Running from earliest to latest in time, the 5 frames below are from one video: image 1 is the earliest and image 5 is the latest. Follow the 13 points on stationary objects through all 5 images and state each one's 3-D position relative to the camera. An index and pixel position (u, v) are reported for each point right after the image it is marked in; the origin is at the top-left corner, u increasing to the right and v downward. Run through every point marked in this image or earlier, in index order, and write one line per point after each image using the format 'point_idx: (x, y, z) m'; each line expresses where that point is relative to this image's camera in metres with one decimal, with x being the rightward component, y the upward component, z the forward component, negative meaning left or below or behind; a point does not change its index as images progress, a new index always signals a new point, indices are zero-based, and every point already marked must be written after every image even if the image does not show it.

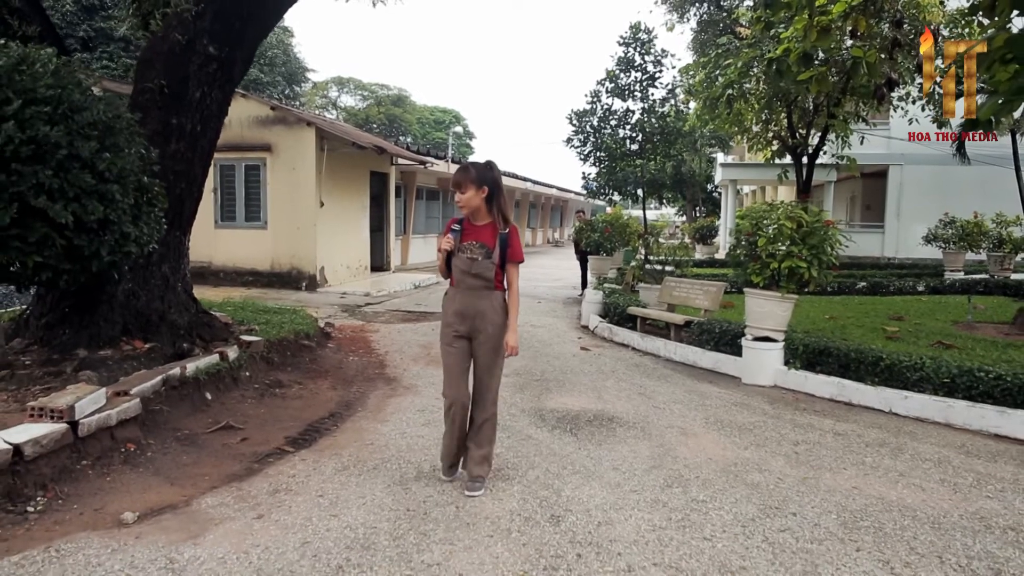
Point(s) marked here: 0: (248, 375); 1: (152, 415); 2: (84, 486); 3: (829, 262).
0: (-2.0, -0.7, +5.8) m
1: (-2.1, -0.8, +4.5) m
2: (-2.1, -1.0, +3.7) m
3: (+2.7, +0.2, +6.5) m
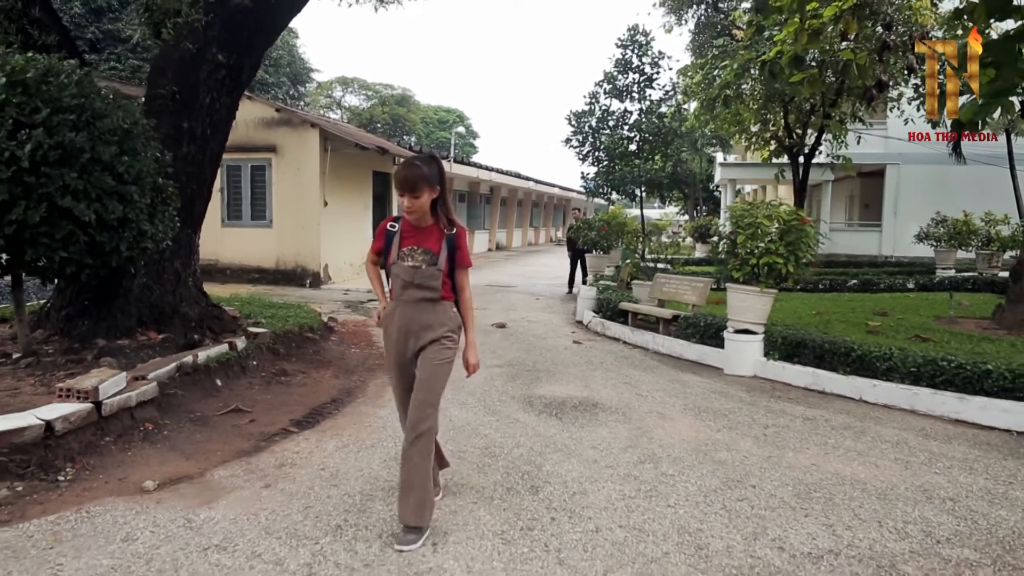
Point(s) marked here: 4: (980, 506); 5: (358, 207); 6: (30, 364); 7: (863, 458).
0: (-2.1, -0.6, +6.1) m
1: (-2.2, -0.7, +4.9) m
2: (-2.2, -0.9, +4.1) m
3: (+2.7, +0.3, +6.8) m
4: (+2.3, -1.1, +3.7) m
5: (-3.1, +1.7, +15.3) m
6: (-3.4, -0.5, +5.2) m
7: (+2.1, -1.0, +4.5) m
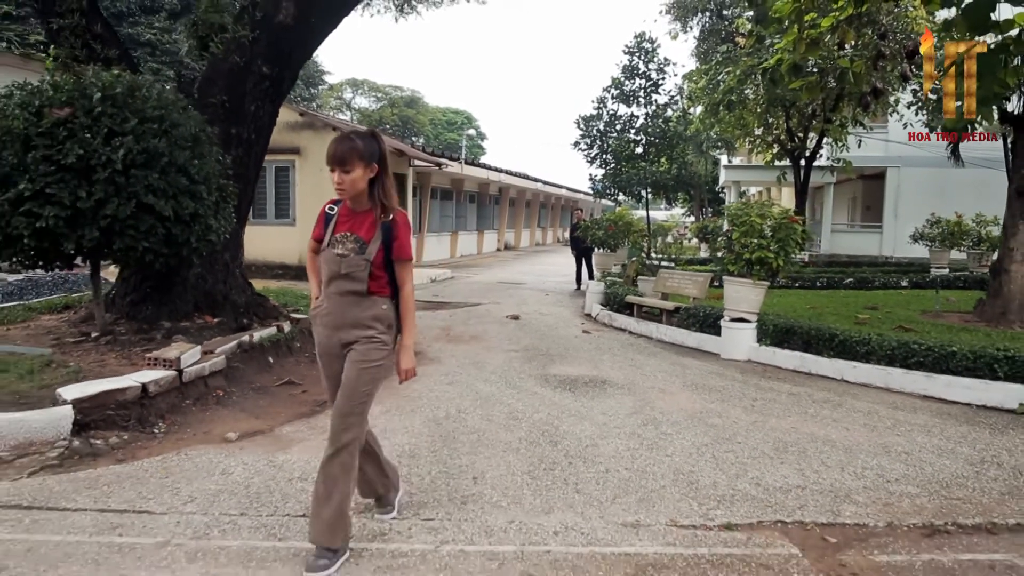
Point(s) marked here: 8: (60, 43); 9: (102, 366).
0: (-1.9, -0.5, +6.8) m
1: (-2.1, -0.6, +5.6) m
2: (-2.0, -0.8, +4.8) m
3: (+2.8, +0.3, +7.5) m
4: (+2.4, -1.0, +4.4) m
5: (-2.9, +1.7, +16.0) m
6: (-3.2, -0.4, +6.0) m
7: (+2.2, -0.9, +5.1) m
8: (-4.7, +2.5, +7.7) m
9: (-2.9, -0.6, +5.3) m
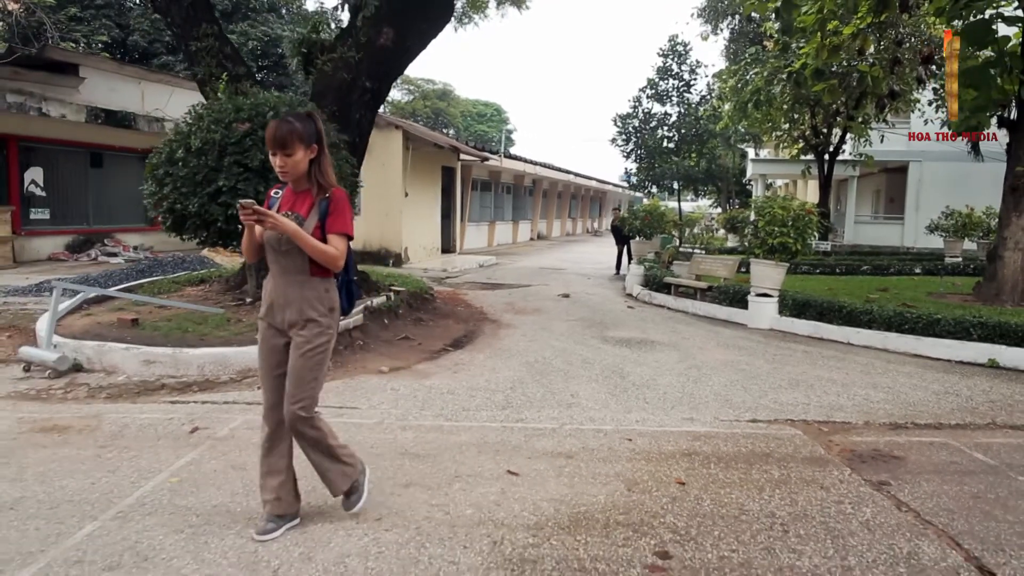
0: (-1.2, -0.3, +8.4) m
1: (-1.4, -0.4, +7.2) m
2: (-1.4, -0.6, +6.4) m
3: (+3.6, +0.6, +8.9) m
4: (+3.1, -0.8, +5.8) m
5: (-1.9, +2.1, +17.6) m
6: (-2.5, -0.2, +7.6) m
7: (+2.9, -0.7, +6.6) m
8: (-3.9, +2.8, +9.3) m
9: (-2.2, -0.3, +6.9) m
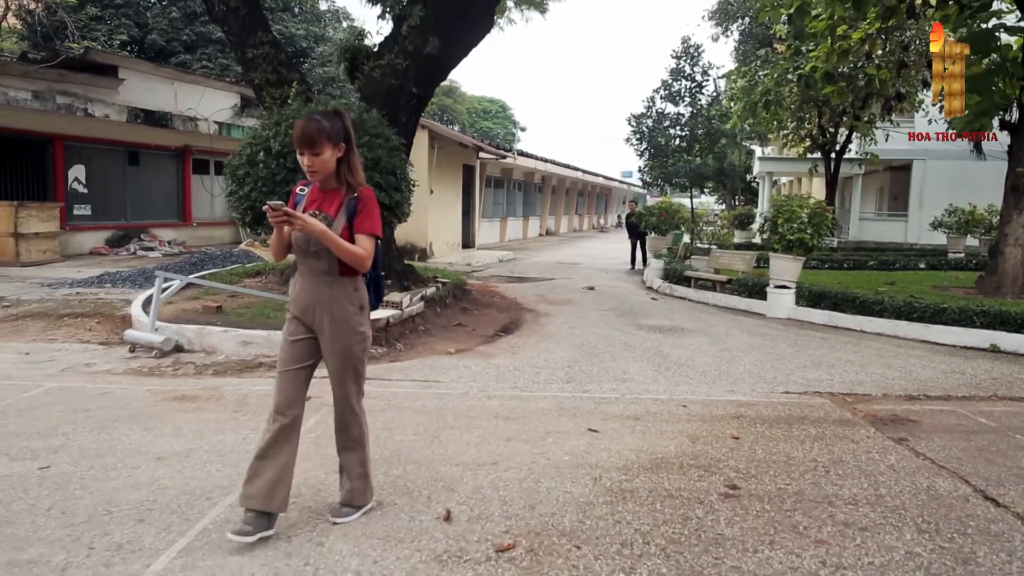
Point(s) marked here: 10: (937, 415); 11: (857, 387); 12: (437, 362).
0: (-0.8, -0.2, +9.1) m
1: (-0.9, -0.3, +7.9) m
2: (-0.9, -0.5, +7.1) m
3: (+4.0, +0.7, +9.6) m
4: (+3.5, -0.7, +6.5) m
5: (-1.4, +2.3, +18.3) m
6: (-2.1, -0.1, +8.3) m
7: (+3.4, -0.6, +7.3) m
8: (-3.4, +2.9, +10.0) m
9: (-1.8, -0.2, +7.6) m
10: (+2.8, -0.8, +5.0) m
11: (+2.6, -0.8, +5.8) m
12: (-0.6, -0.6, +6.3) m
